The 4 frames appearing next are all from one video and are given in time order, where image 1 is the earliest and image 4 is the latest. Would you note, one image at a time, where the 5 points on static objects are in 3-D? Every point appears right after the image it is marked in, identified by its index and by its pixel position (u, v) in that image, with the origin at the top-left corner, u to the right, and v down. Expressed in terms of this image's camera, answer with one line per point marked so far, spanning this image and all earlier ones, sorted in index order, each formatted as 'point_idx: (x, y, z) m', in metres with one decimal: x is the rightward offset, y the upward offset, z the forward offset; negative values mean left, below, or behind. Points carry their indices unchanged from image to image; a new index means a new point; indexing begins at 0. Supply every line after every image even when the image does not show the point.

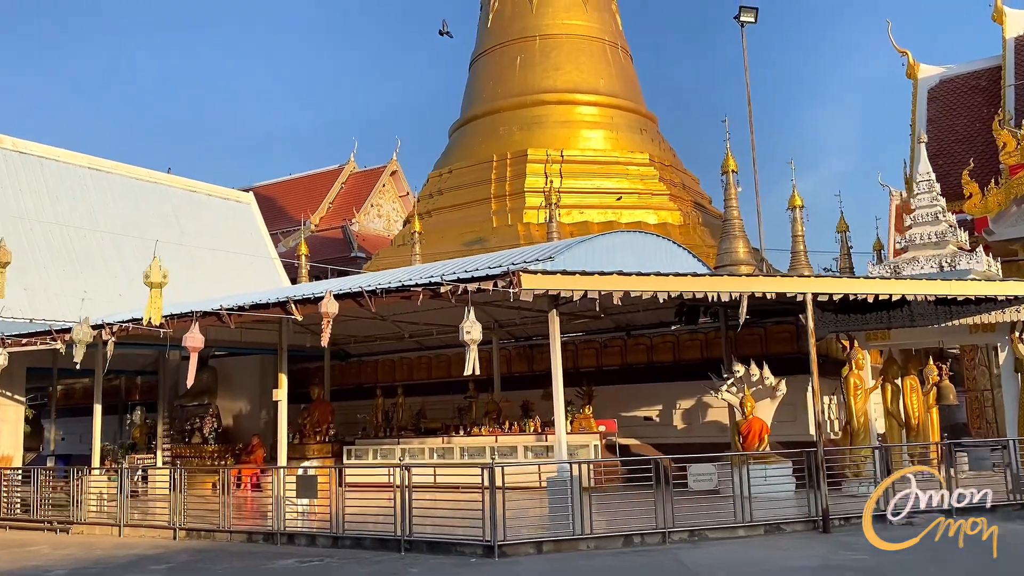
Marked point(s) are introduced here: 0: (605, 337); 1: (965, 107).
0: (+1.3, -0.7, +12.0) m
1: (+8.5, +3.4, +16.2) m
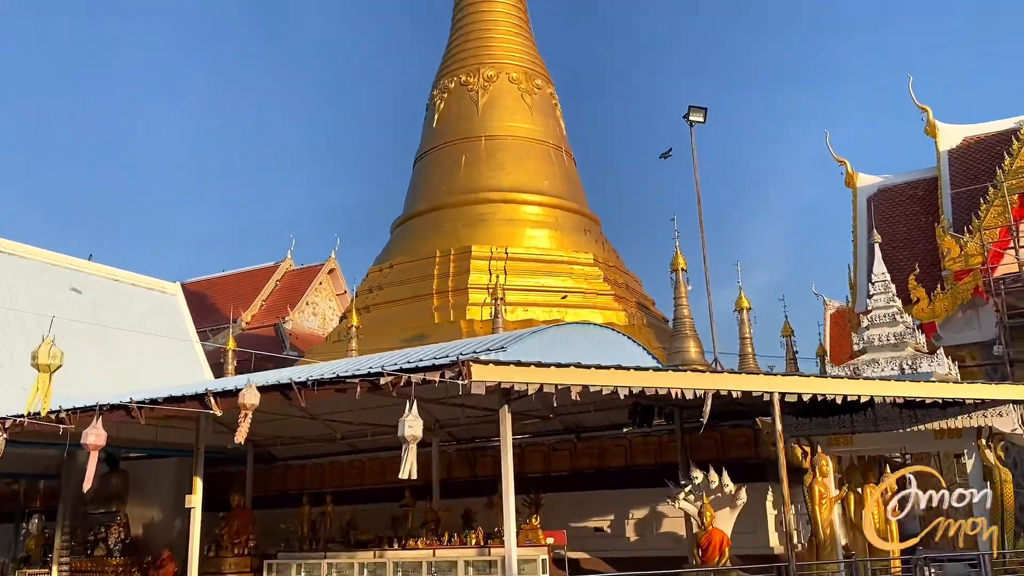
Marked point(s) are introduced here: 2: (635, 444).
0: (+0.5, -2.0, +11.3) m
1: (+7.4, +1.4, +16.4) m
2: (+1.5, -1.9, +10.7) m
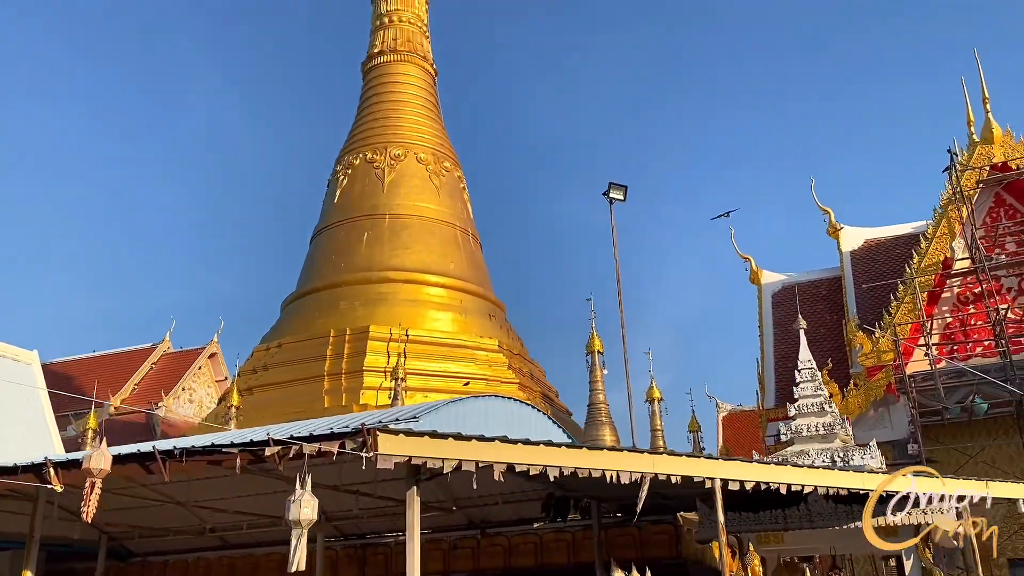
0: (-0.7, -2.9, +10.2) m
1: (+5.6, -0.5, +16.4) m
2: (+0.4, -2.8, +9.7) m
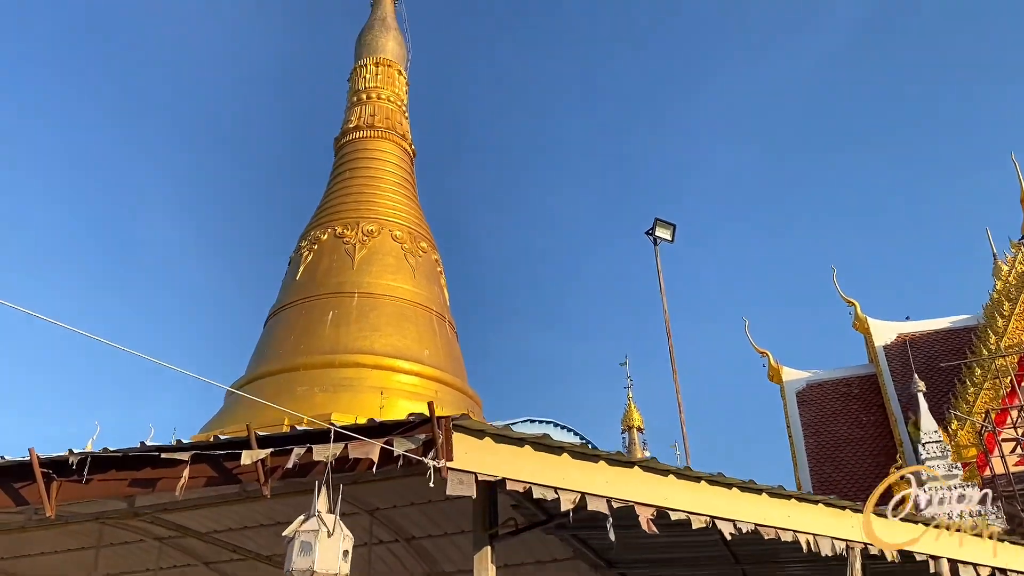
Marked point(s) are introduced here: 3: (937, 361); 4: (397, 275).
0: (-0.5, -3.2, +7.4) m
1: (+5.5, -2.1, +14.4) m
2: (+0.6, -3.1, +7.0) m
3: (+6.9, -1.1, +13.9) m
4: (-2.5, +0.3, +18.6) m
